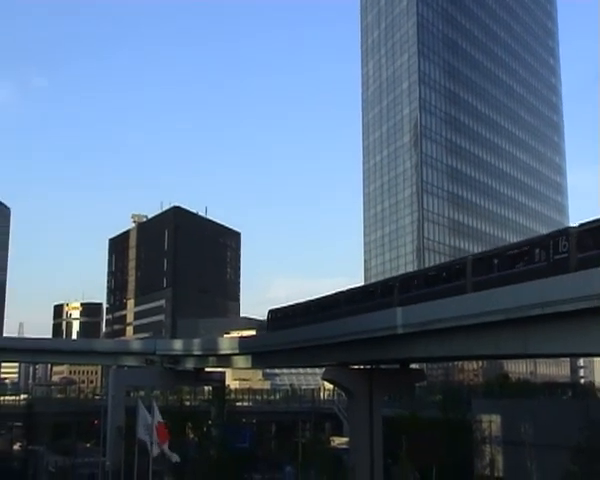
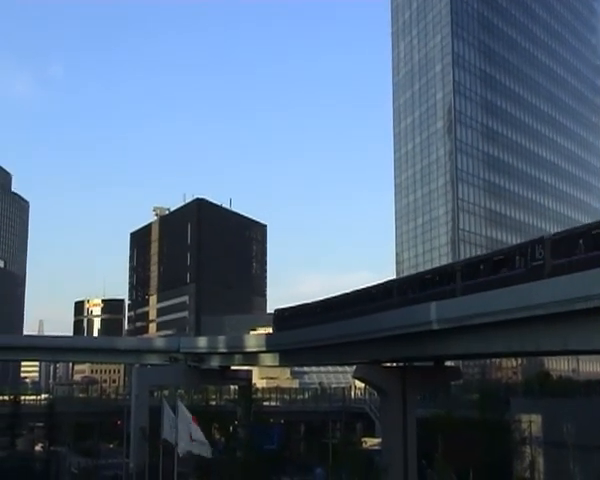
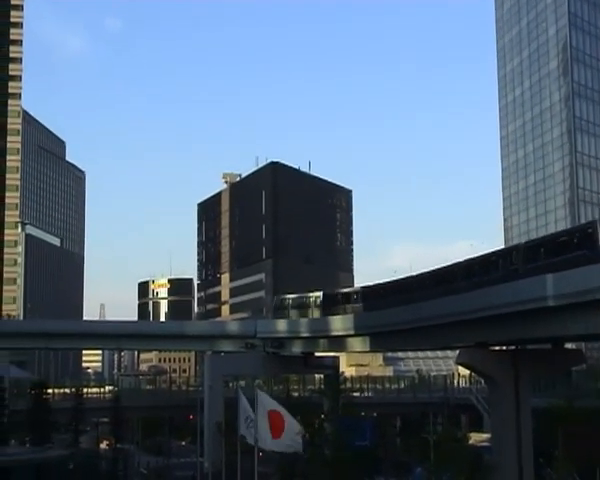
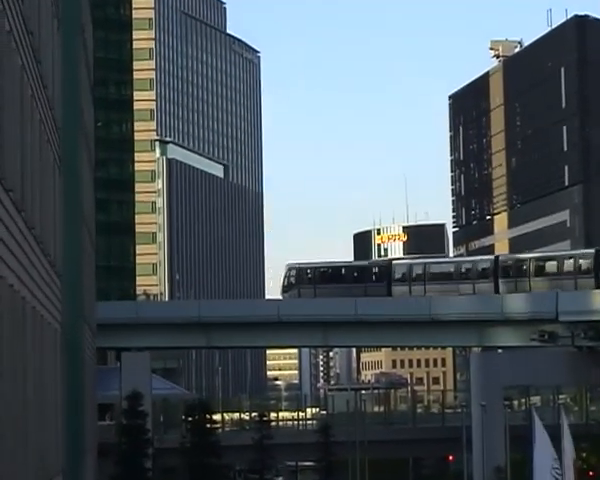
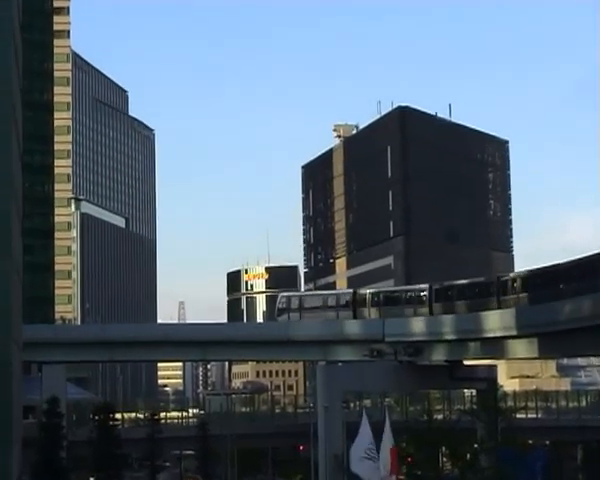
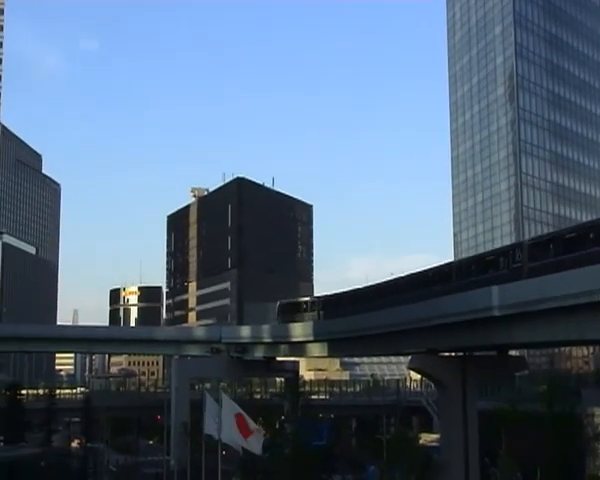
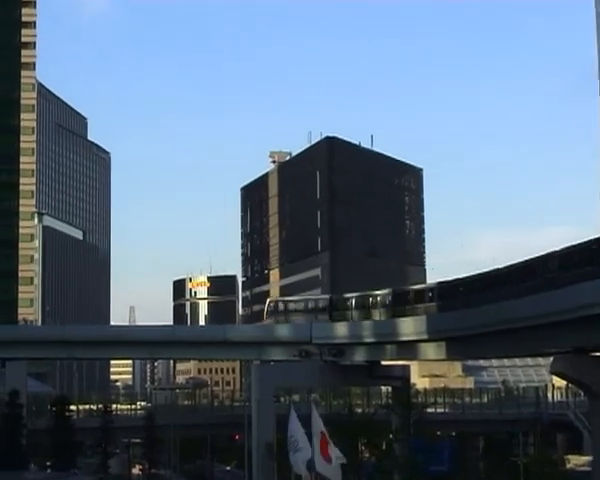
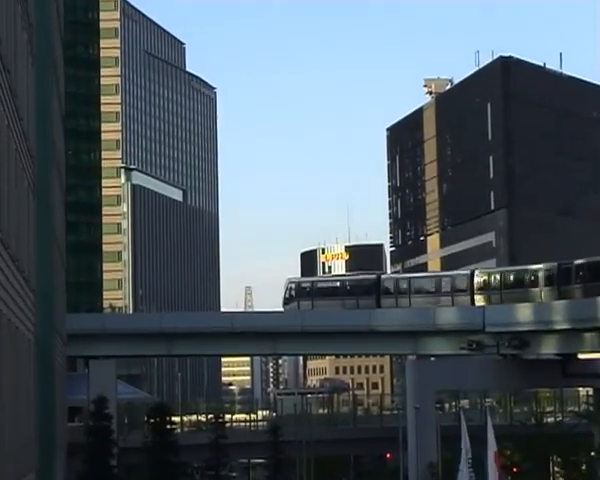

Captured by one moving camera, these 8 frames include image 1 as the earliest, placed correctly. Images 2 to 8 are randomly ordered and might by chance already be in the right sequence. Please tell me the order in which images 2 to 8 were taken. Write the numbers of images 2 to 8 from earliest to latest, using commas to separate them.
2, 6, 3, 7, 5, 8, 4
